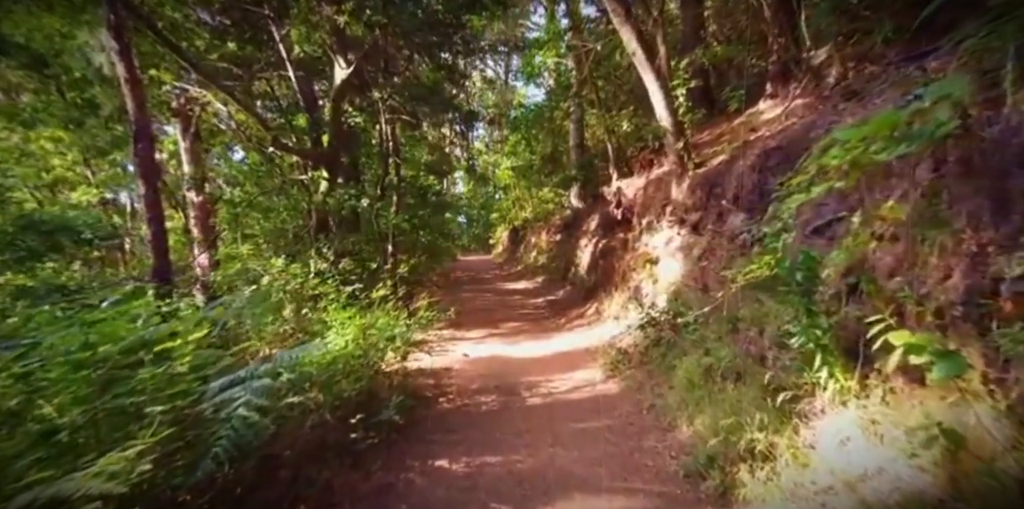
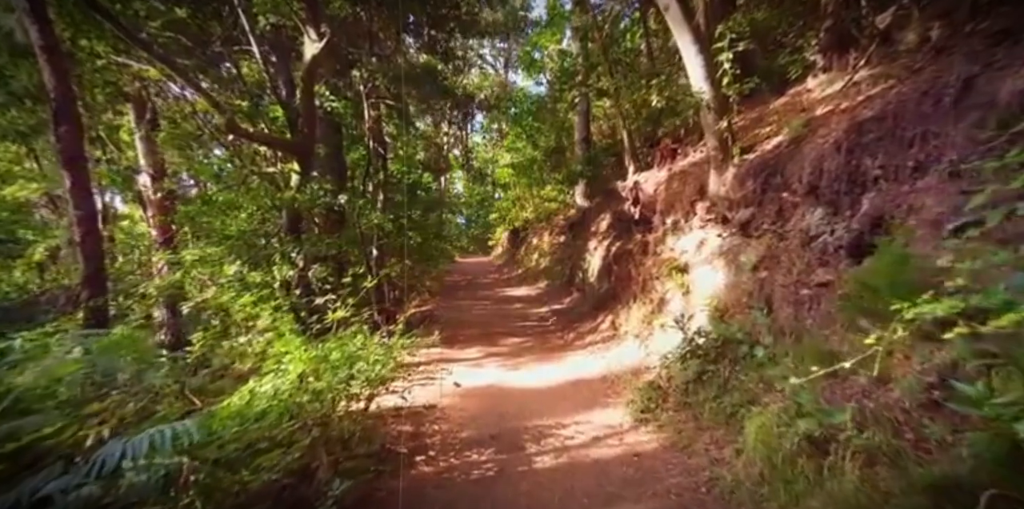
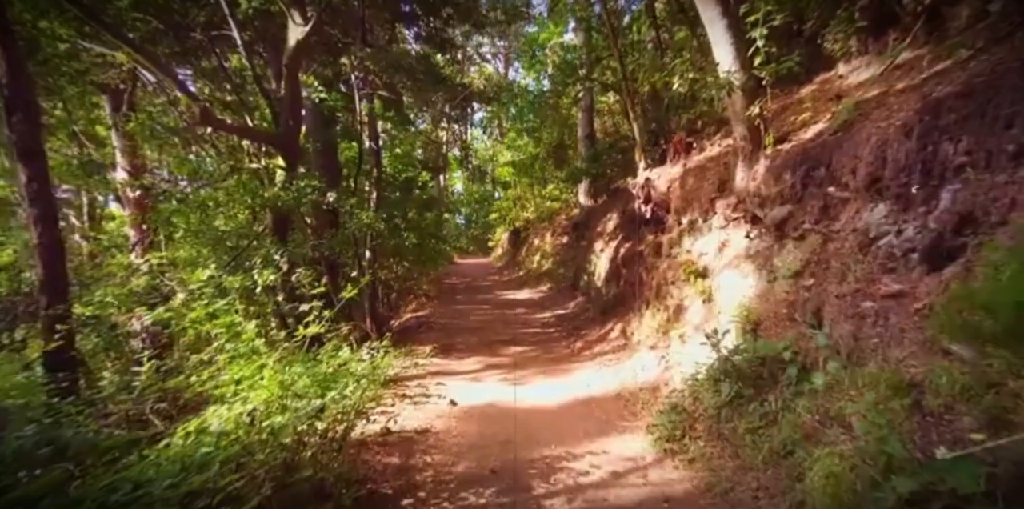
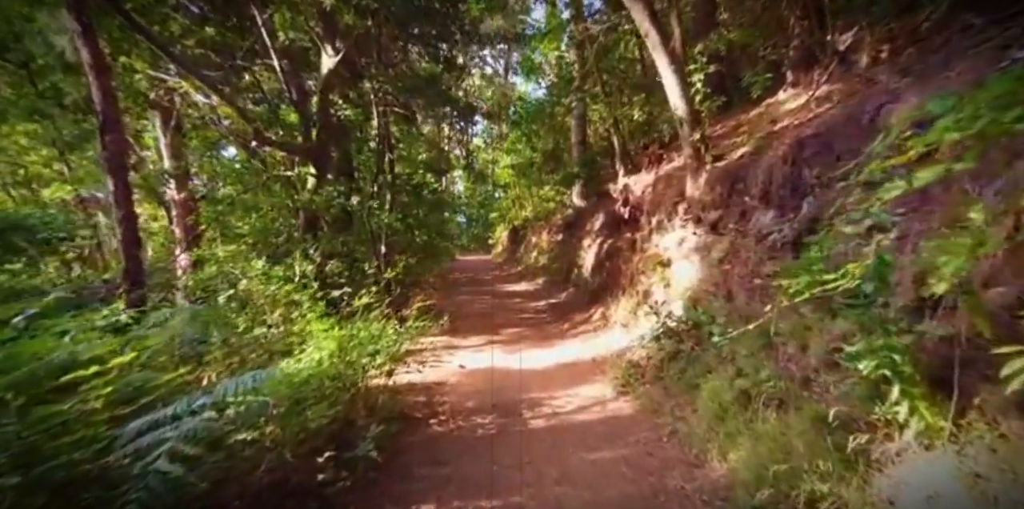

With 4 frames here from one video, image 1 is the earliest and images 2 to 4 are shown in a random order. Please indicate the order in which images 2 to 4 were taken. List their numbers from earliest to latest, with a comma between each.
4, 2, 3
